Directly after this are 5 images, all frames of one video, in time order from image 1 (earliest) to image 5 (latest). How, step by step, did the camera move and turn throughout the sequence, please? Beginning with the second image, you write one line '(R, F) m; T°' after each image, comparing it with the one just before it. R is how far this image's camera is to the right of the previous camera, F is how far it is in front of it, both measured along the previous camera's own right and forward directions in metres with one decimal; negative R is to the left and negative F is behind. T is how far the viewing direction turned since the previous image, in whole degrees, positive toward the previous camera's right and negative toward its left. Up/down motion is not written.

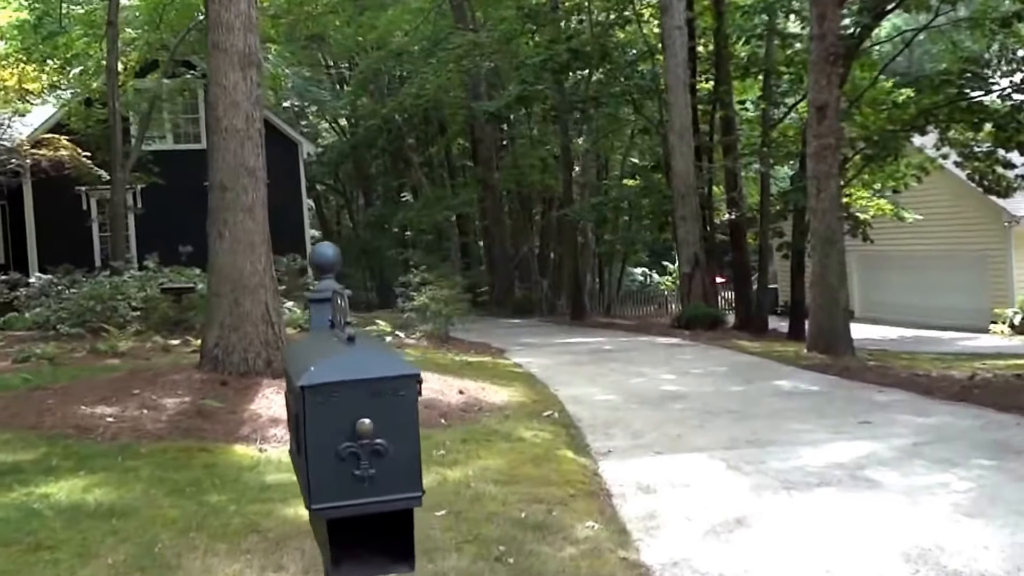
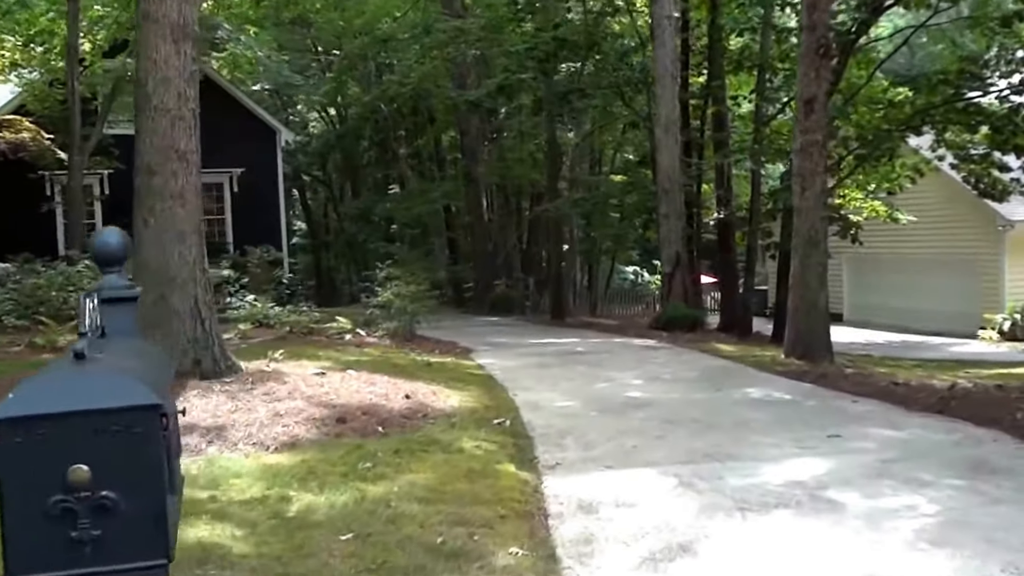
(+0.4, +0.7) m; 0°
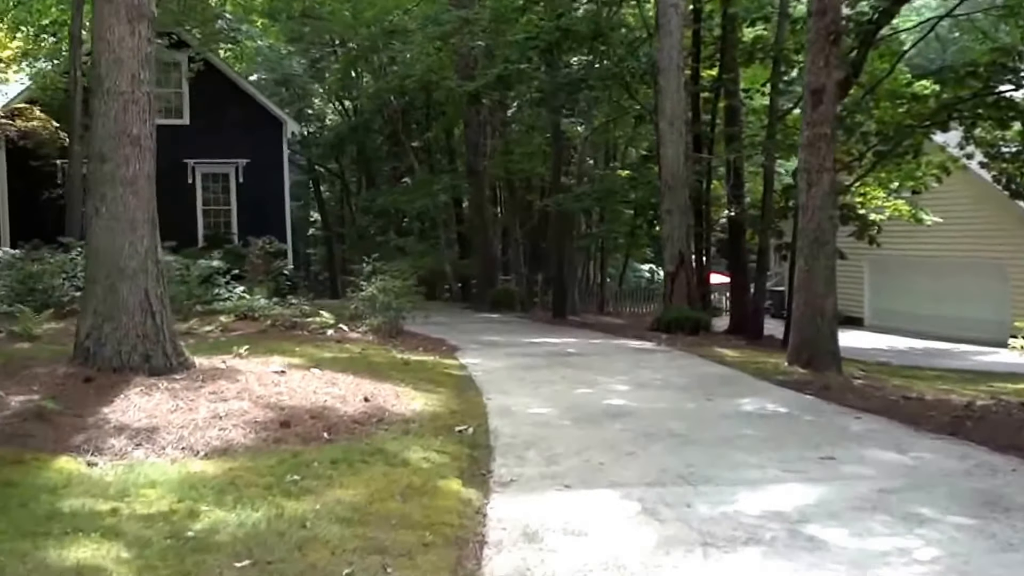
(+0.5, +0.6) m; -2°
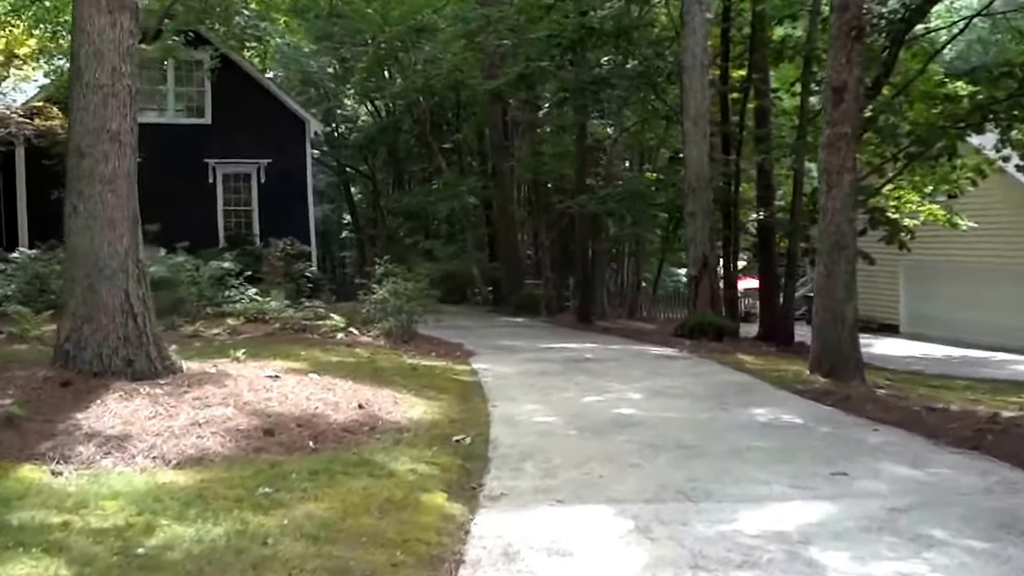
(+0.3, +0.4) m; -2°
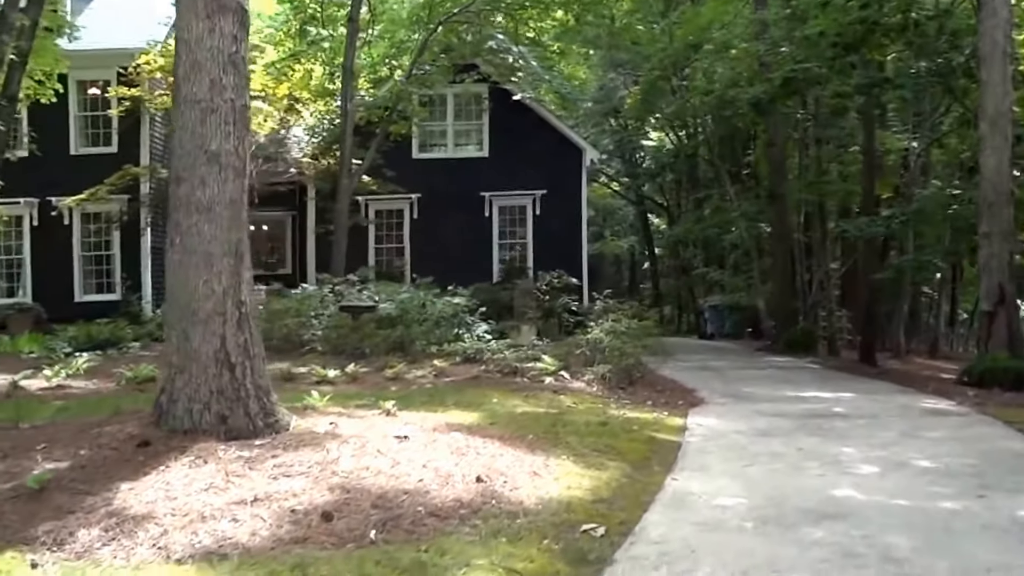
(+1.2, +1.9) m; -18°
